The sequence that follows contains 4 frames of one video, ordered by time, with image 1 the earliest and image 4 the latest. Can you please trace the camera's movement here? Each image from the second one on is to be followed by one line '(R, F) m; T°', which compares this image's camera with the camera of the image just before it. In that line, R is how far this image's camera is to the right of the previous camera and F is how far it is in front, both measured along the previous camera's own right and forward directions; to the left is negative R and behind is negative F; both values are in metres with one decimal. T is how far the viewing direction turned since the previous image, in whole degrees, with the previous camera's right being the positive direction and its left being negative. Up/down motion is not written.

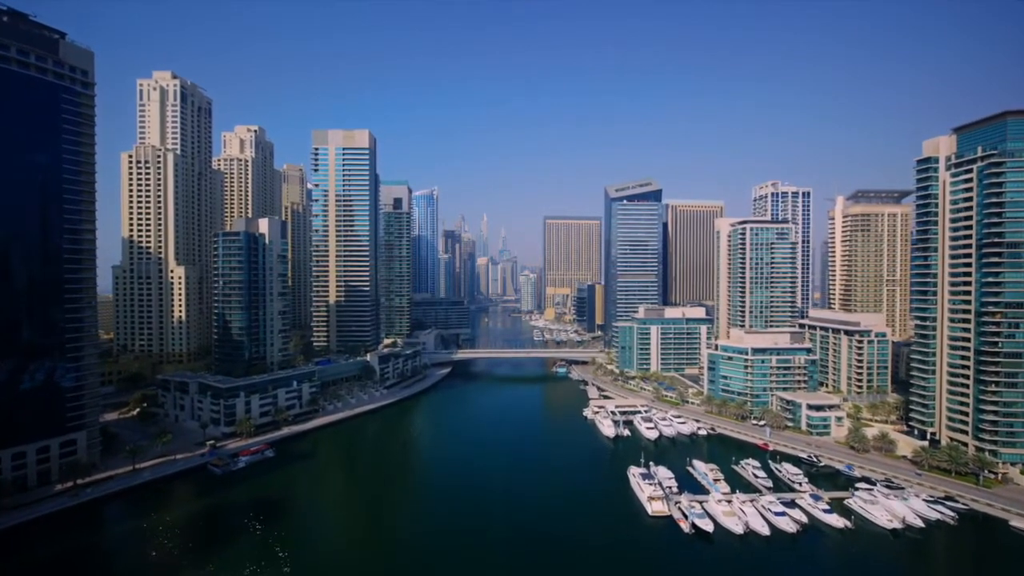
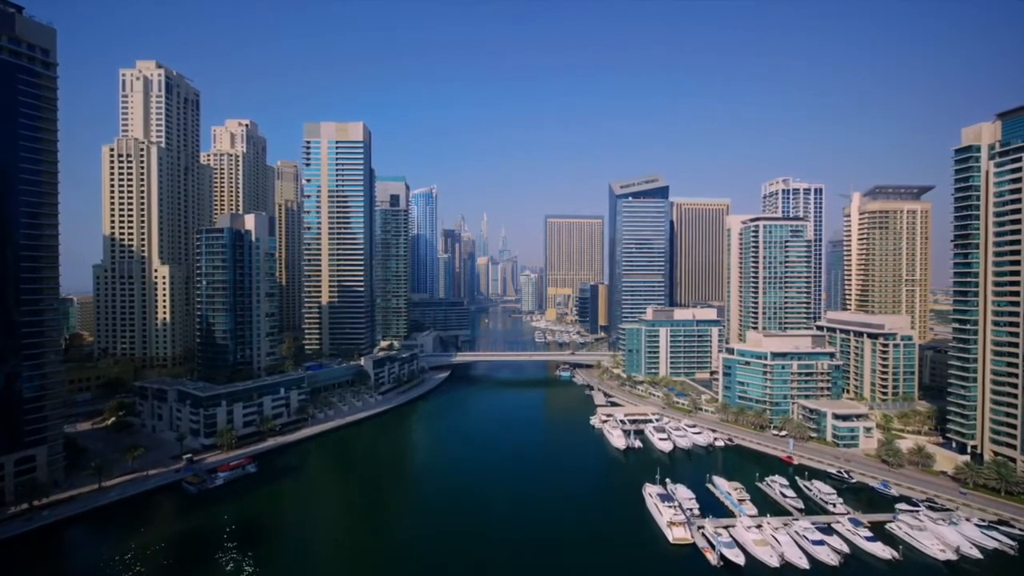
(-0.2, +2.6) m; 0°
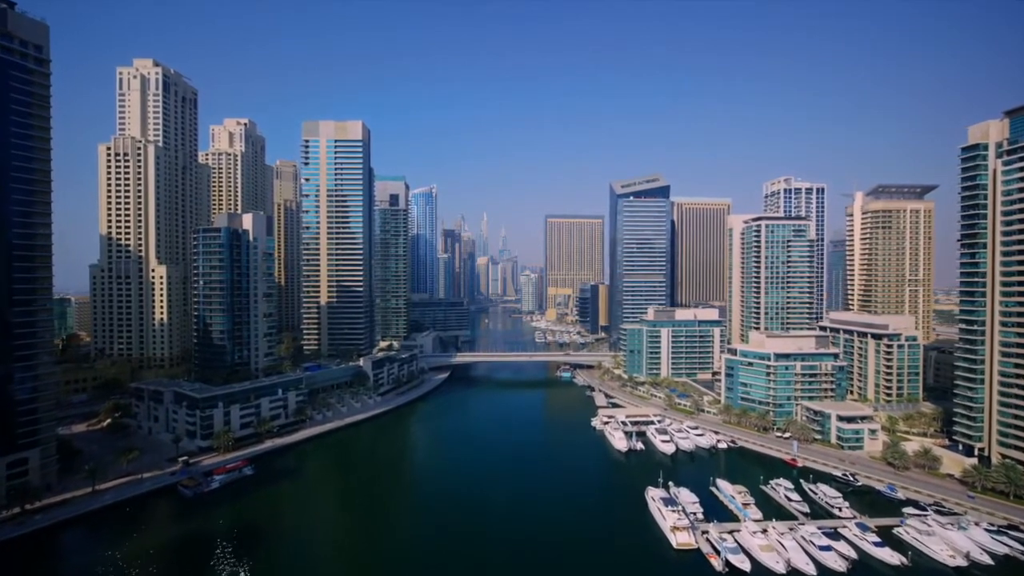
(0.0, +0.4) m; 0°
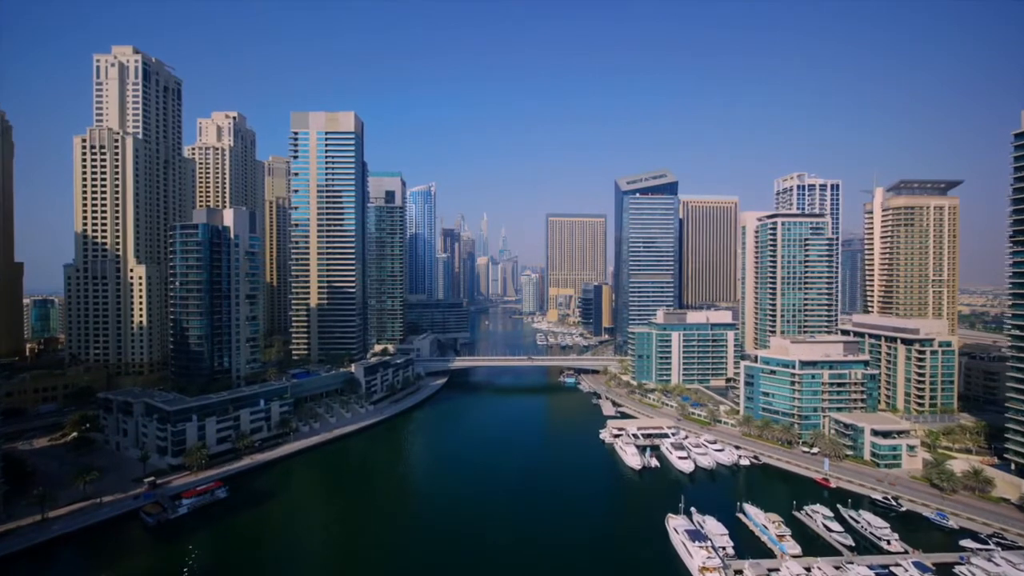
(-0.1, +2.9) m; 0°
